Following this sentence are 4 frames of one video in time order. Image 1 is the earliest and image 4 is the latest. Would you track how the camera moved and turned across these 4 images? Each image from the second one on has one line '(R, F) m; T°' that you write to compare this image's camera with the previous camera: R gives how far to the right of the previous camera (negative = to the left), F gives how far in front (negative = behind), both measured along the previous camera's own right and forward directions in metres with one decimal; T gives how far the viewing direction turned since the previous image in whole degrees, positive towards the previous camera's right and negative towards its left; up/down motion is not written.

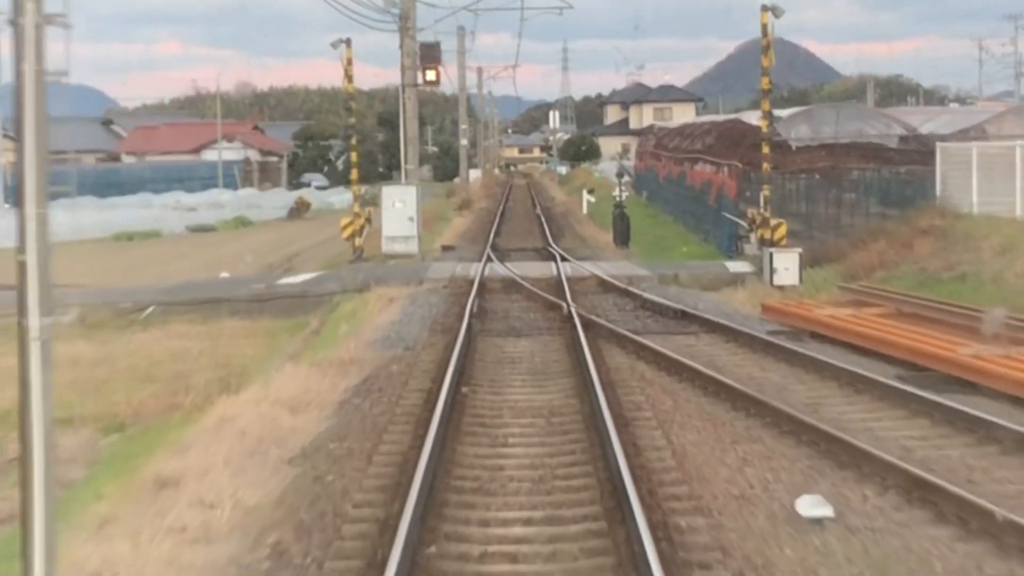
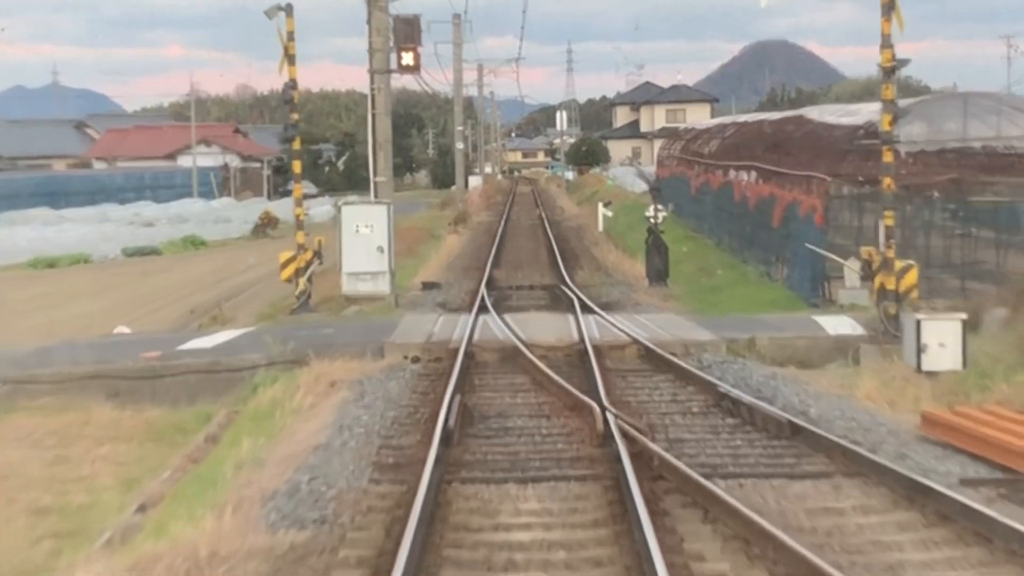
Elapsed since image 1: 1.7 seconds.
(0.0, +6.4) m; 0°
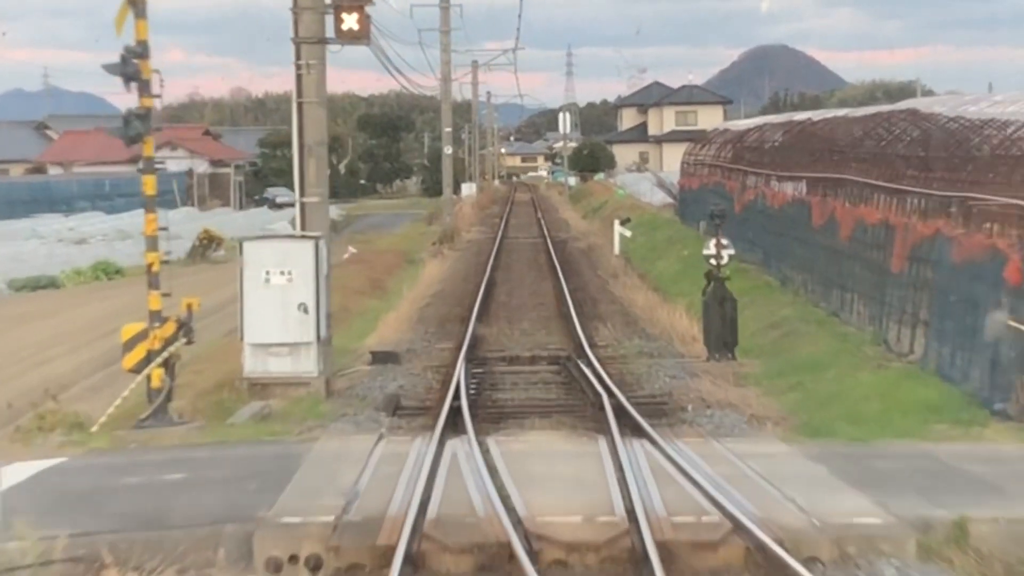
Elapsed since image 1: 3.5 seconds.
(0.0, +6.8) m; 0°
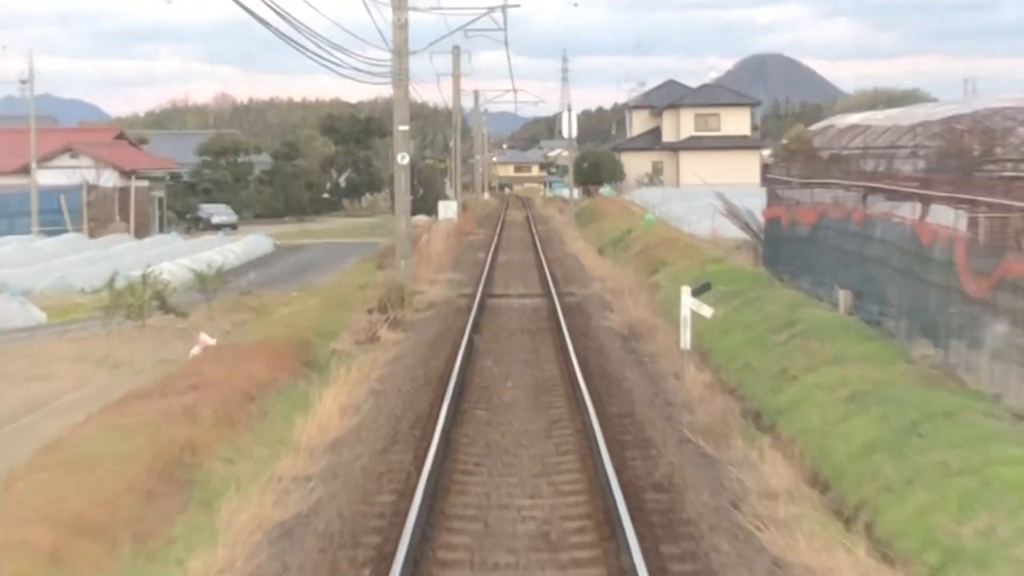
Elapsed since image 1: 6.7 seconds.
(+0.1, +13.4) m; 0°
